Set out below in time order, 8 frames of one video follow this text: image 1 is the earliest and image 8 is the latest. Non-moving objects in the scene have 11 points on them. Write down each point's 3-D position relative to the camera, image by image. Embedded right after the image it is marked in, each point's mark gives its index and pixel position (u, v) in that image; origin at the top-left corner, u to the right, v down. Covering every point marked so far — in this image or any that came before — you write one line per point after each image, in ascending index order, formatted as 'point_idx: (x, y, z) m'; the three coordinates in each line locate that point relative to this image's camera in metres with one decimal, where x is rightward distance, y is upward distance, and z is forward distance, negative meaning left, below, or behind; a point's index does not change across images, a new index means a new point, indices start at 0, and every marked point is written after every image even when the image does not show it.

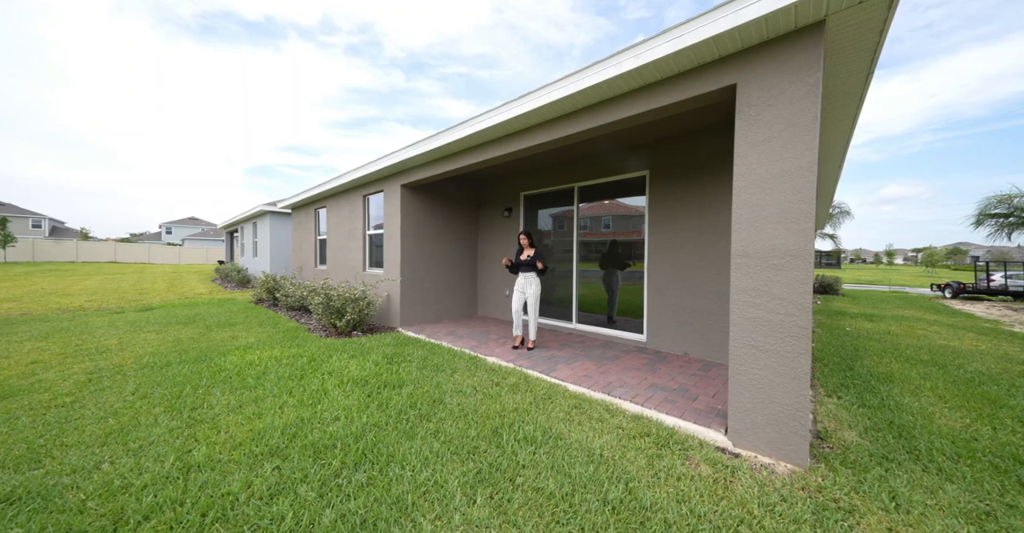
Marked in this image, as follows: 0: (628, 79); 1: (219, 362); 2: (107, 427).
0: (+1.0, +1.6, +2.9) m
1: (-2.9, -0.9, +3.4) m
2: (-2.6, -1.0, +2.2) m
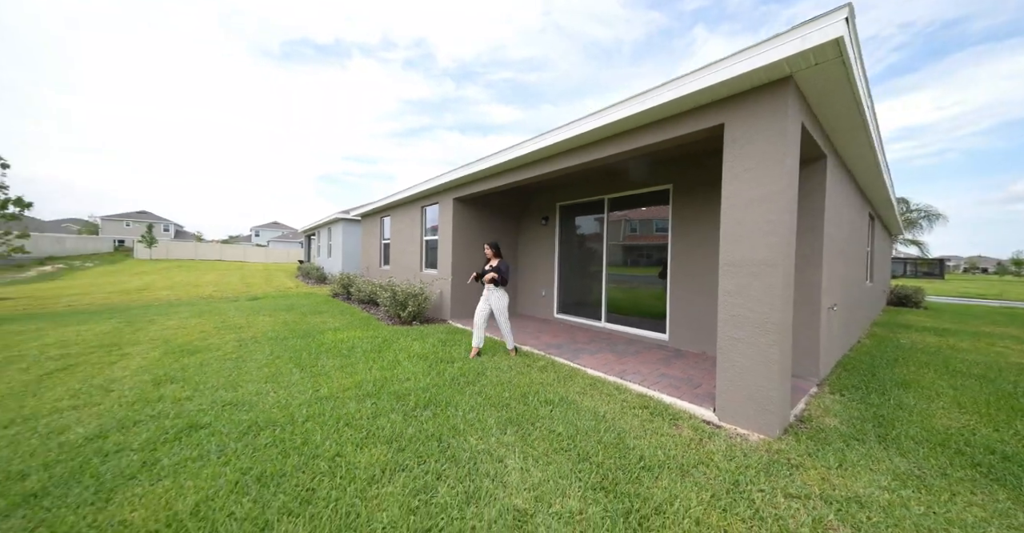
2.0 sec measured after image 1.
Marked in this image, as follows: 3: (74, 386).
0: (+1.3, +1.6, +3.5) m
1: (-2.5, -0.9, +4.5) m
2: (-2.4, -1.0, +3.3) m
3: (-3.5, -0.9, +2.8) m
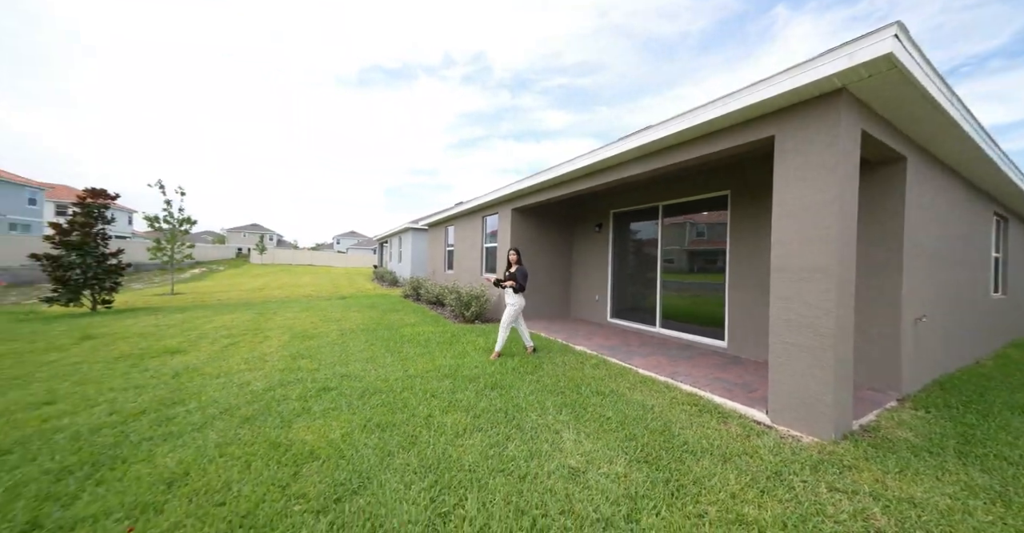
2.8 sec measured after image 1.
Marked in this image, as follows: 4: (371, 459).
0: (+2.0, +1.5, +3.8) m
1: (-1.7, -1.0, +5.3) m
2: (-1.7, -1.0, +4.0) m
3: (-3.0, -1.0, +3.7) m
4: (-0.8, -1.1, +1.9) m
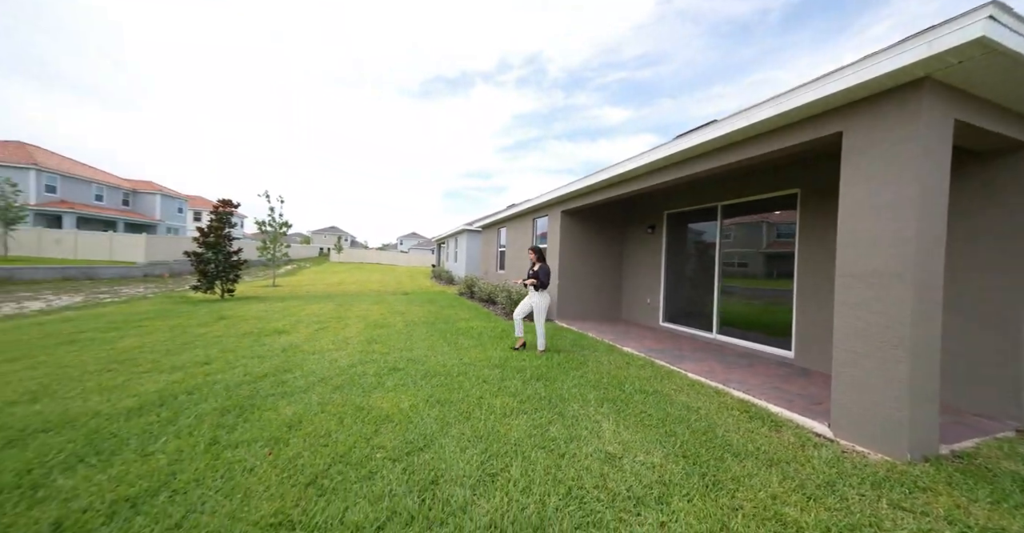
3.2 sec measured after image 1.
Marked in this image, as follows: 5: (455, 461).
0: (+2.5, +1.5, +3.7) m
1: (-0.9, -1.0, +5.7) m
2: (-1.1, -1.0, +4.5) m
3: (-2.4, -0.9, +4.4) m
4: (-0.5, -1.0, +2.2) m
5: (-0.3, -1.1, +1.9) m
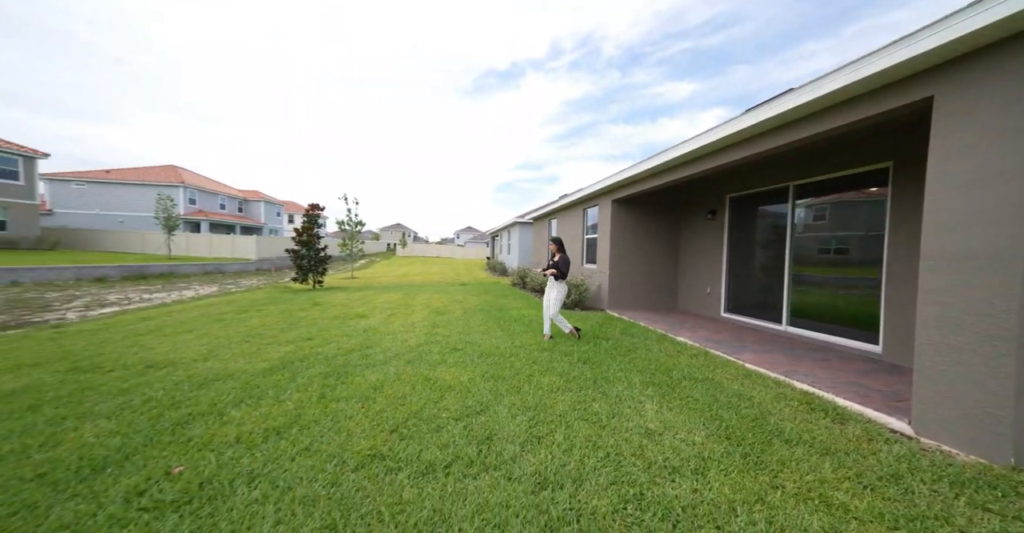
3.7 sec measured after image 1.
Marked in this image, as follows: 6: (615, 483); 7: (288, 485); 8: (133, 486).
0: (+3.0, +1.6, +3.4) m
1: (0.0, -0.8, +6.1) m
2: (-0.4, -0.9, +4.9) m
3: (-1.7, -0.8, +5.0) m
4: (-0.2, -1.0, +2.5) m
5: (0.0, -1.0, +2.2) m
6: (+0.5, -1.1, +1.7) m
7: (-1.0, -1.0, +1.5) m
8: (-1.7, -1.0, +1.5) m
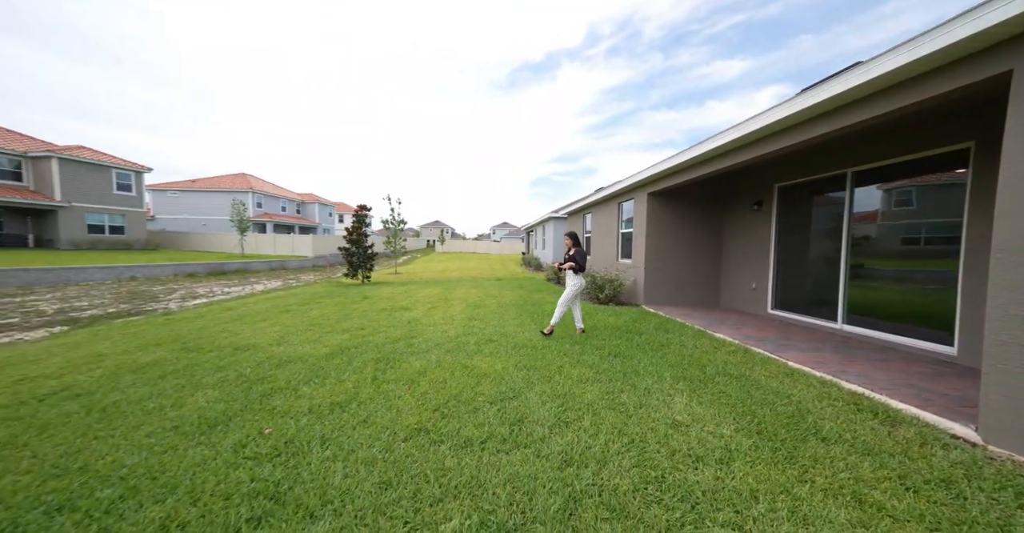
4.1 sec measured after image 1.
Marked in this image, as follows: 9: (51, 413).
0: (+3.3, +1.7, +3.2) m
1: (+0.6, -0.7, +6.2) m
2: (+0.1, -0.8, +5.1) m
3: (-1.2, -0.8, +5.3) m
4: (+0.1, -0.9, +2.7) m
5: (+0.2, -1.0, +2.3) m
6: (+0.7, -1.1, +1.8) m
7: (-0.9, -1.0, +1.8) m
8: (-1.5, -1.0, +1.9) m
9: (-3.0, -0.9, +2.2) m
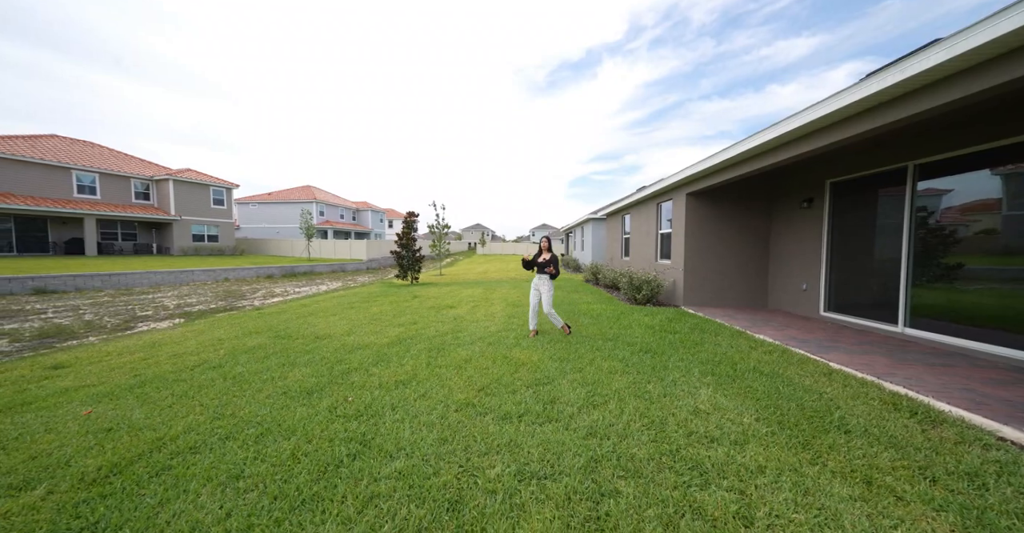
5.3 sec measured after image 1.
0: (+3.7, +1.7, +3.2) m
1: (+1.3, -0.8, +6.5) m
2: (+0.7, -0.8, +5.4) m
3: (-0.5, -0.8, +5.8) m
4: (+0.4, -1.0, +3.0) m
5: (+0.4, -1.0, +2.6) m
6: (+0.9, -1.1, +2.1) m
7: (-0.6, -1.0, +2.3) m
8: (-1.3, -1.0, +2.4) m
9: (-2.7, -1.0, +2.9) m
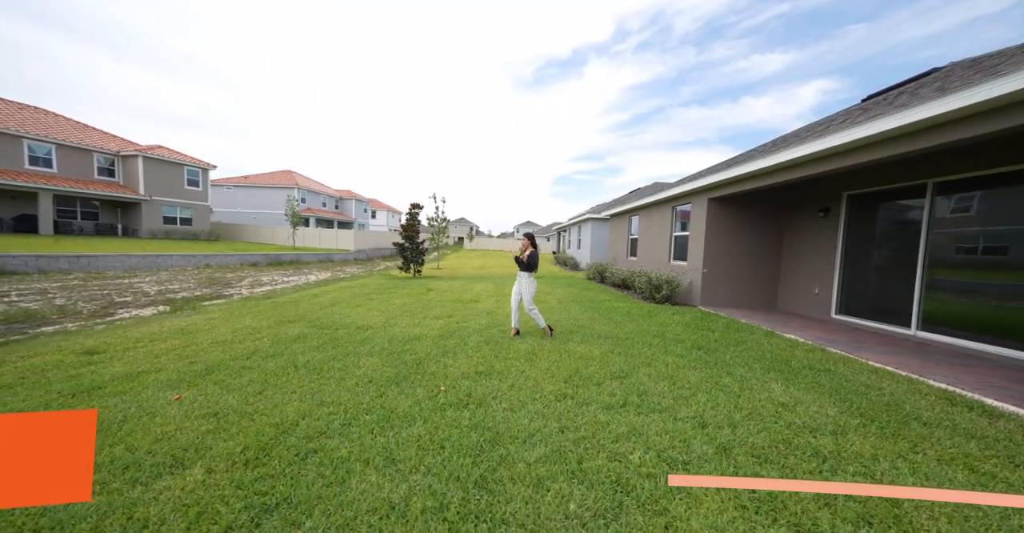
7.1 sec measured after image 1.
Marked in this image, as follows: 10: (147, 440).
0: (+4.4, +1.6, +3.4) m
1: (+1.8, -0.7, +6.6) m
2: (+1.2, -0.8, +5.5) m
3: (0.0, -0.7, +5.8) m
4: (+1.0, -0.9, +3.1) m
5: (+1.1, -1.0, +2.7) m
6: (+1.6, -1.1, +2.2) m
7: (+0.1, -0.9, +2.3) m
8: (-0.6, -0.9, +2.4) m
9: (-2.0, -0.8, +2.8) m
10: (-1.8, -0.8, +1.6) m
